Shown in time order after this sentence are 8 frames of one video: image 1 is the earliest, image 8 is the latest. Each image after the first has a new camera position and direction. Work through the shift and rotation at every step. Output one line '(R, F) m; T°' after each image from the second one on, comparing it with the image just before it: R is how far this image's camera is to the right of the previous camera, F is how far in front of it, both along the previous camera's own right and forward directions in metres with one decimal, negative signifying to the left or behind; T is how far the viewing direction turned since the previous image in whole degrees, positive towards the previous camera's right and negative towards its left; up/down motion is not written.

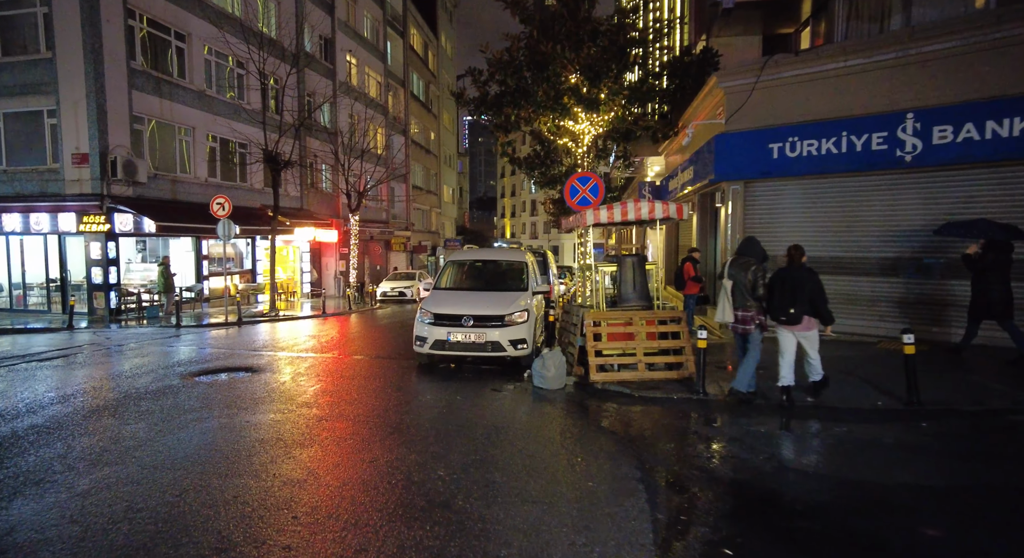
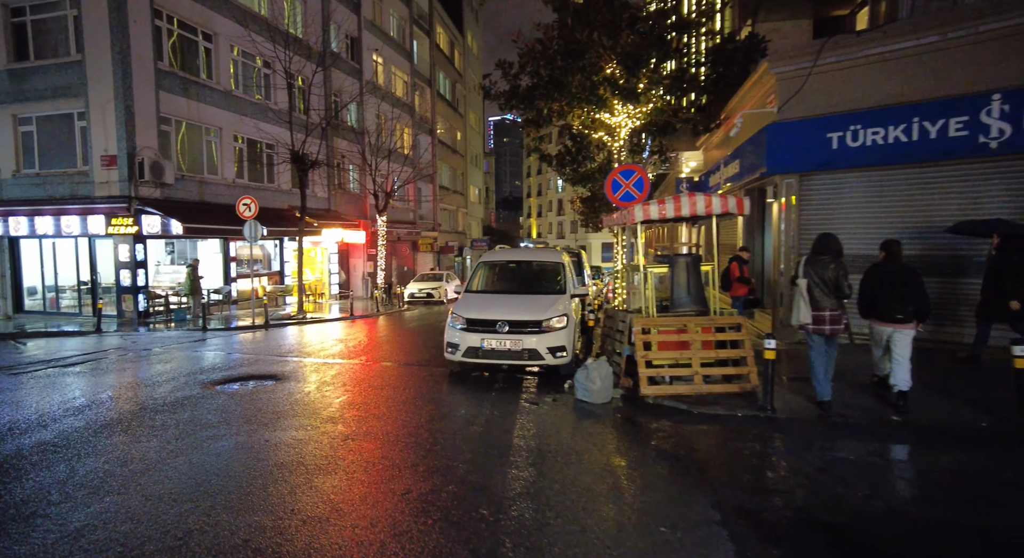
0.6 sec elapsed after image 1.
(-0.2, +0.6) m; -3°
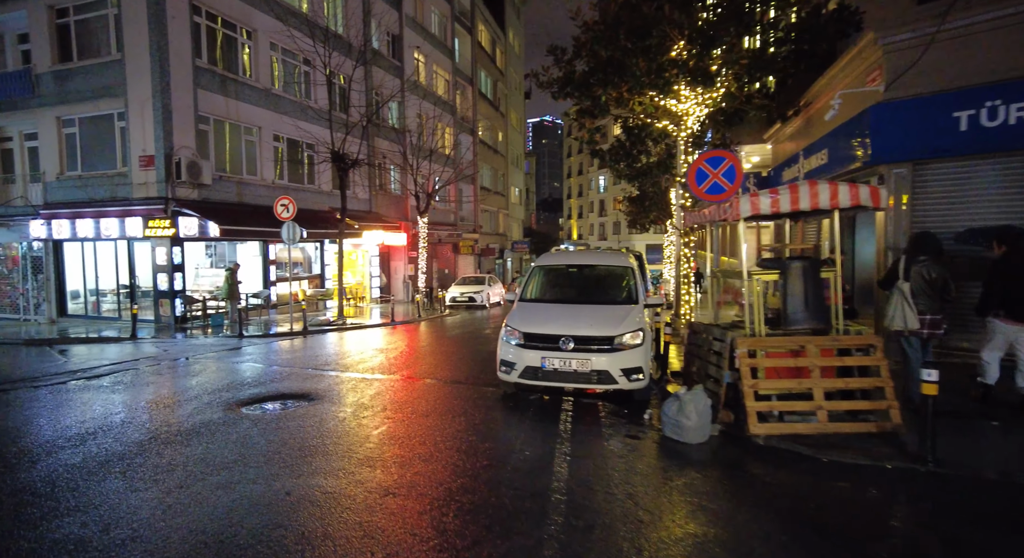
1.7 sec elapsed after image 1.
(-0.3, +1.1) m; -4°
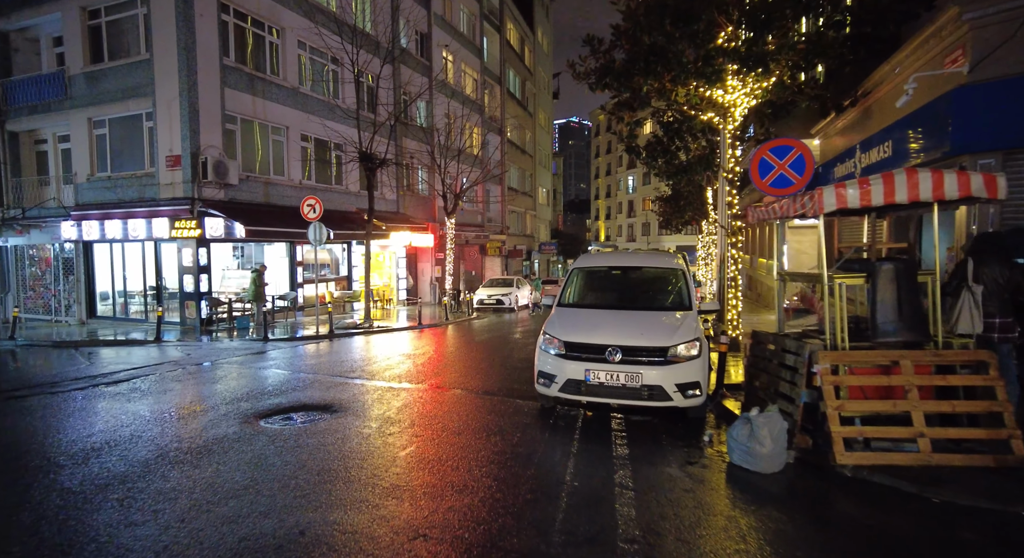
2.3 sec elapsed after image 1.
(-0.2, +0.6) m; -3°
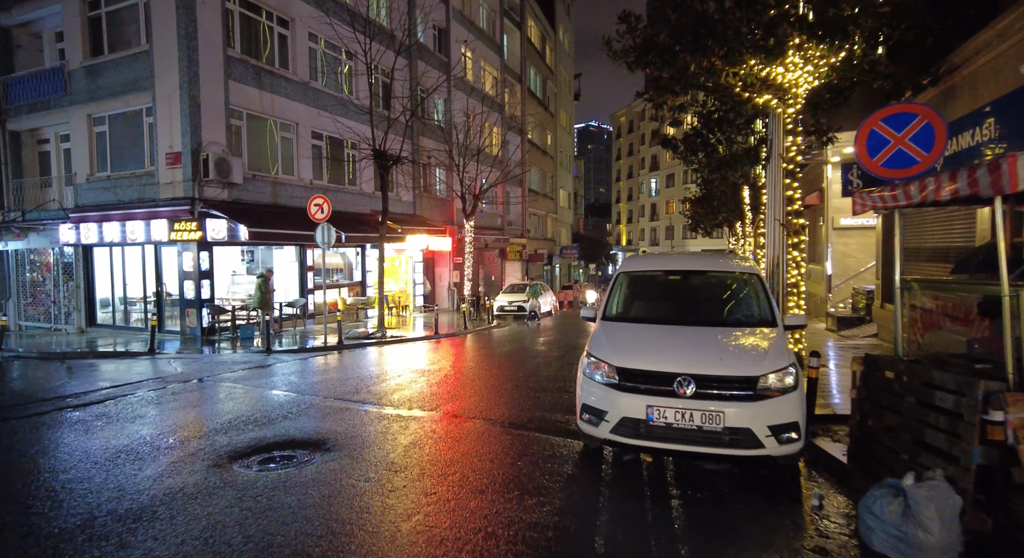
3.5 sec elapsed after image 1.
(-0.2, +1.3) m; -2°
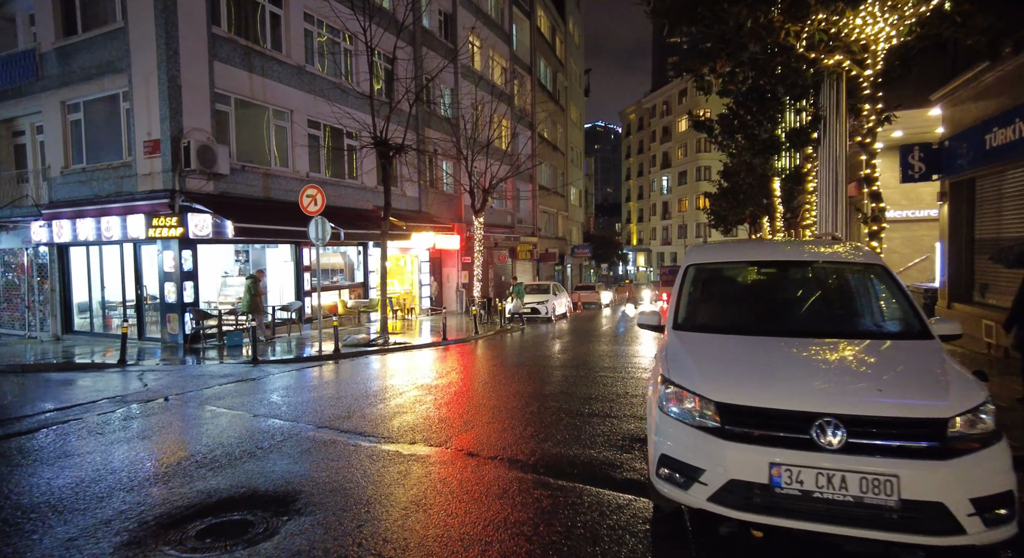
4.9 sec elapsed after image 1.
(-0.2, +1.5) m; -1°
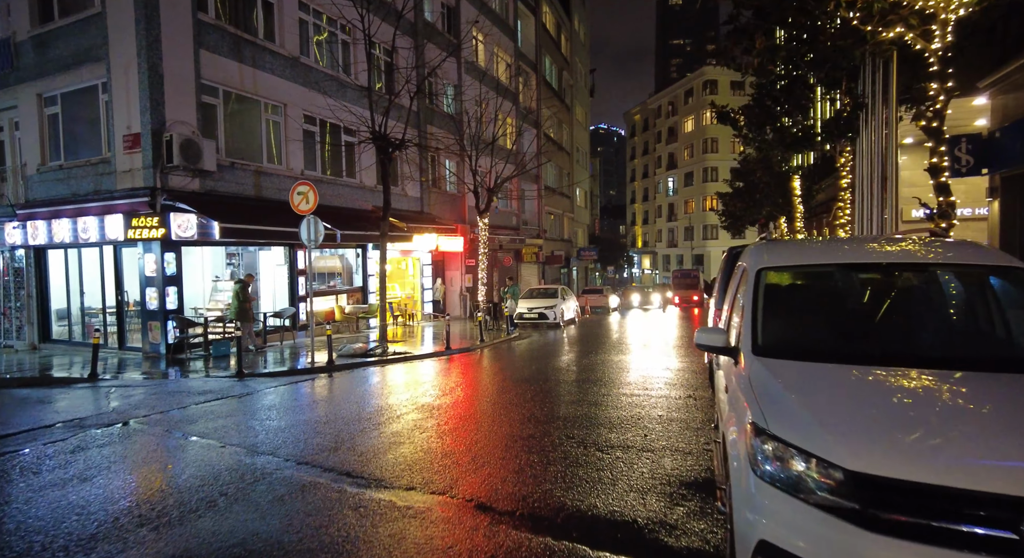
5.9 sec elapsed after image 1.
(-0.1, +1.0) m; 0°
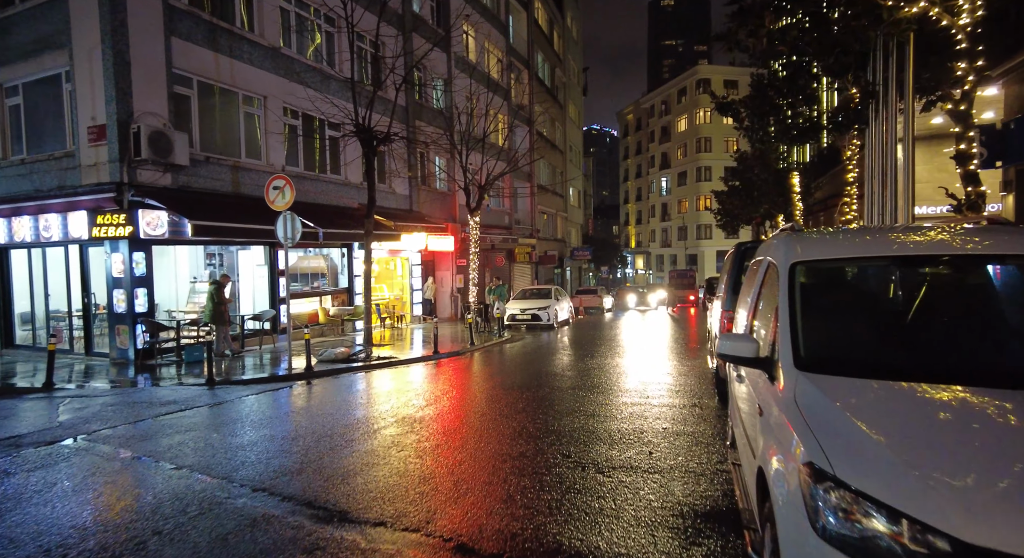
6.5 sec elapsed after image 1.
(0.0, +0.6) m; +1°
